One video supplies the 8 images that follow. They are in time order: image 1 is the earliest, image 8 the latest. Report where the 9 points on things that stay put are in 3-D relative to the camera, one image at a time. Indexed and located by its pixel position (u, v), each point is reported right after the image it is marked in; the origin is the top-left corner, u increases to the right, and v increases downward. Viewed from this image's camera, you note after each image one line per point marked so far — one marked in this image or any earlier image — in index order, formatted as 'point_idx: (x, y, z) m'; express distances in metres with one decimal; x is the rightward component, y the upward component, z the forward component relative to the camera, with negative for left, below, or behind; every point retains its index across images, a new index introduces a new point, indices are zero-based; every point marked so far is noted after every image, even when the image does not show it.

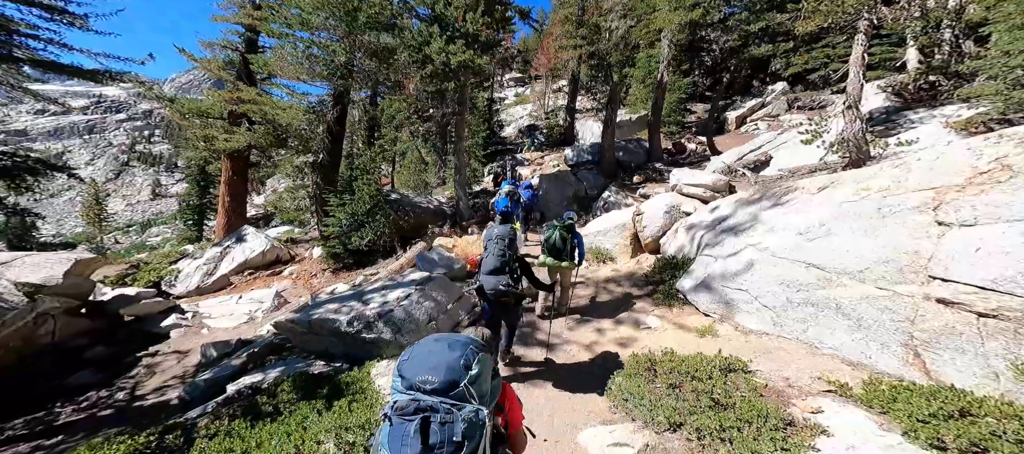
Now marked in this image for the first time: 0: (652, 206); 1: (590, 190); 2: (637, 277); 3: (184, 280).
0: (+3.6, +0.5, +9.3) m
1: (+2.9, +1.4, +14.7) m
2: (+2.7, -1.2, +8.2) m
3: (-12.2, -2.0, +14.3) m
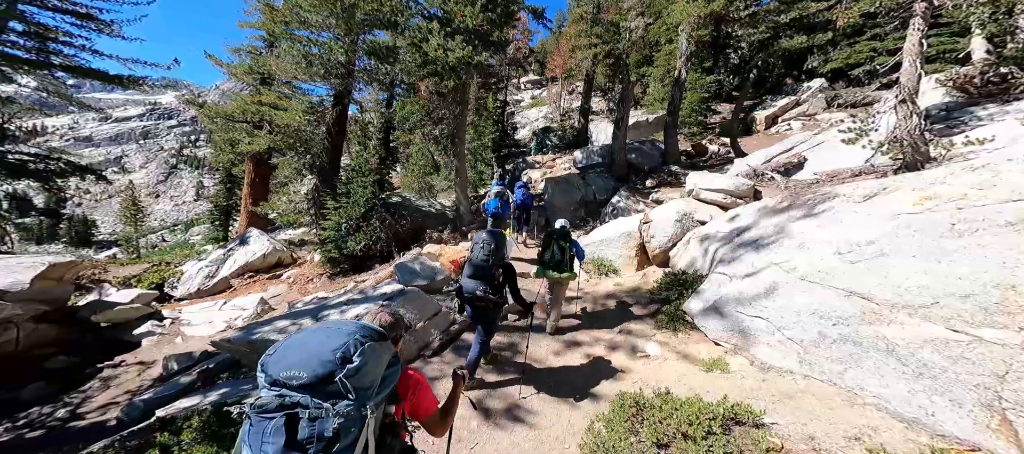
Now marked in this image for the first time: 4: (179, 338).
0: (+3.5, +0.3, +8.3) m
1: (+3.1, +1.2, +13.8) m
2: (+2.5, -1.3, +7.2) m
3: (-12.1, -2.0, +14.2) m
4: (-7.3, -2.4, +8.3) m
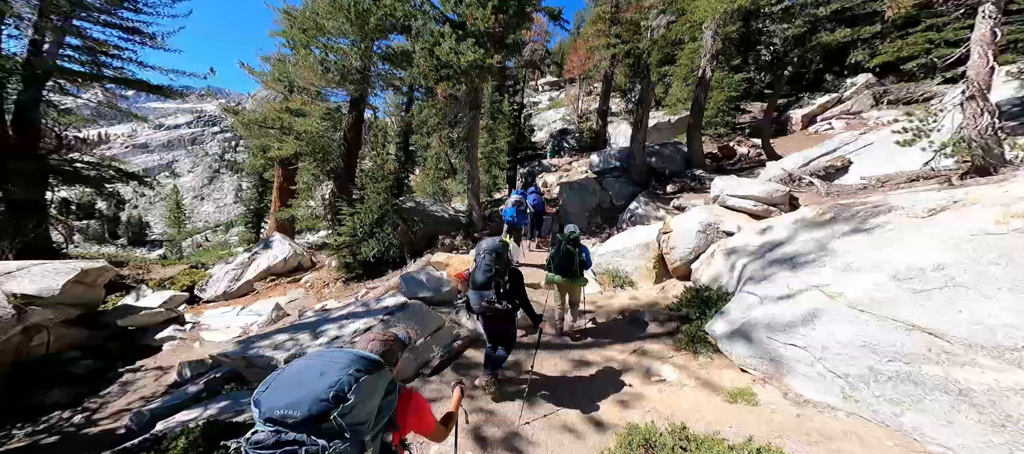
0: (+3.7, +0.1, +7.8) m
1: (+3.6, +0.9, +13.3) m
2: (+2.6, -1.5, +6.8) m
3: (-11.5, -2.2, +14.6) m
4: (-7.1, -2.6, +8.4) m
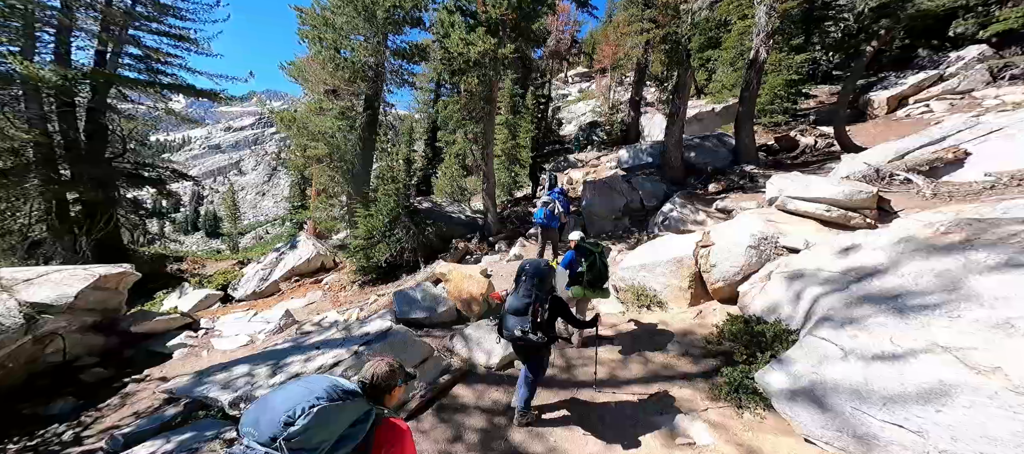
0: (+3.8, -0.1, +6.5) m
1: (+4.3, +0.8, +11.9) m
2: (+2.7, -1.7, +5.6) m
3: (-10.6, -2.3, +14.8) m
4: (-6.8, -2.7, +8.2) m
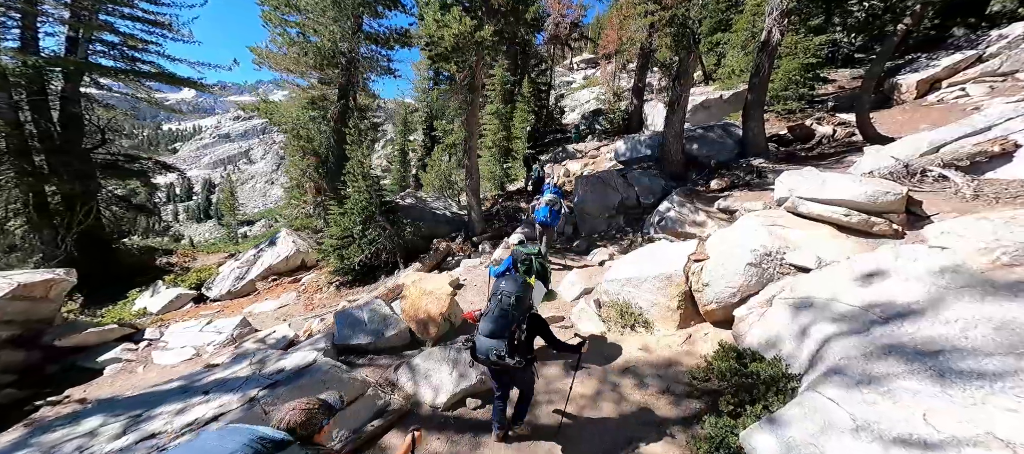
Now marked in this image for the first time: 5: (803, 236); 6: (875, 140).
0: (+3.2, -0.2, +5.5) m
1: (+3.8, +0.9, +10.9) m
2: (+2.1, -1.9, +4.7) m
3: (-11.0, -2.1, +14.1) m
4: (-7.4, -2.8, +7.5) m
5: (+4.2, -0.1, +5.4) m
6: (+8.6, +2.1, +8.8) m
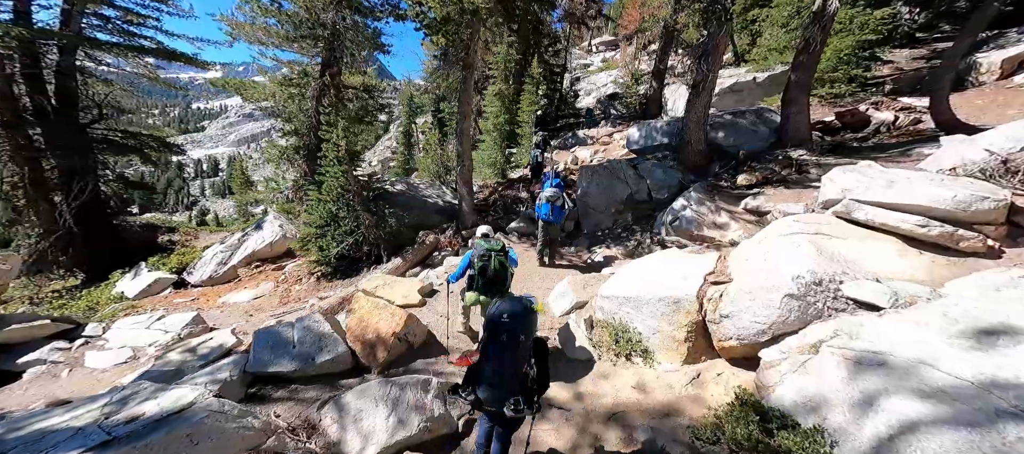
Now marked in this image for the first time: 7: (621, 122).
0: (+2.8, -0.4, +4.1) m
1: (+3.7, +0.9, +9.5) m
2: (+1.6, -2.0, +3.5) m
3: (-11.1, -1.5, +13.4) m
4: (-7.8, -2.5, +6.7) m
5: (+3.8, -0.3, +4.1) m
6: (+8.4, +1.9, +7.2) m
7: (+5.8, +5.6, +19.9) m
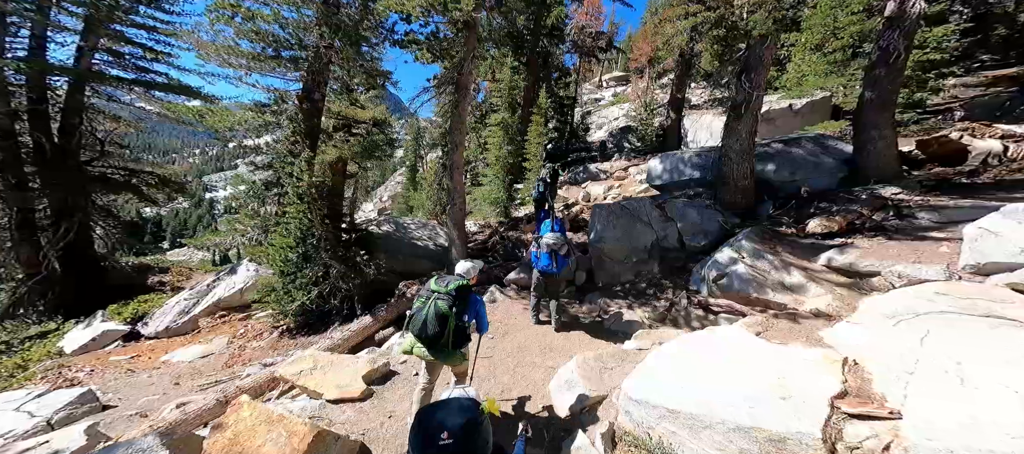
0: (+2.6, -1.0, +2.2) m
1: (+3.6, -0.2, +7.6) m
2: (+1.3, -2.5, +1.4) m
3: (-11.1, -2.8, +11.8) m
4: (-7.9, -3.2, +4.8) m
5: (+3.6, -0.9, +2.1) m
6: (+8.3, +0.9, +5.2) m
7: (+6.1, +3.5, +18.3) m
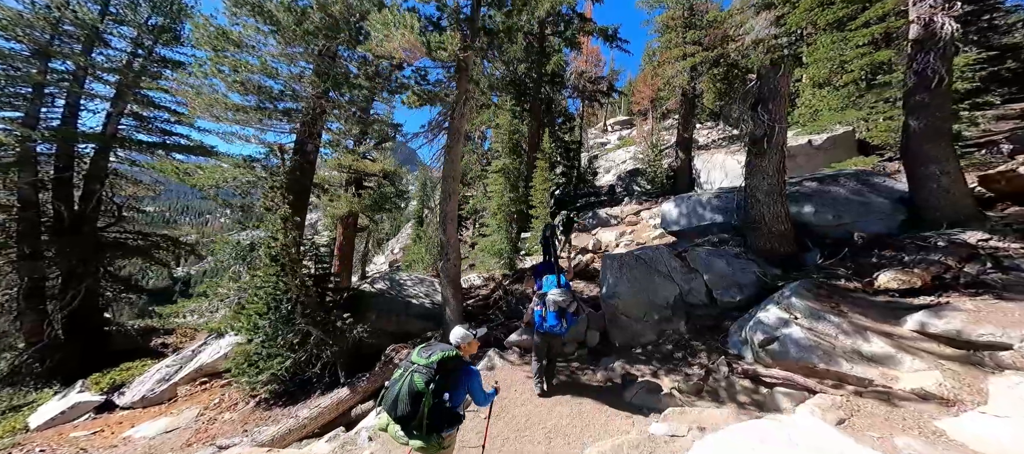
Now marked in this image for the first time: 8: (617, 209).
0: (+2.5, -1.2, +1.1) m
1: (+3.6, -1.1, +6.5) m
2: (+1.2, -2.7, +0.1) m
3: (-10.9, -4.7, +10.8) m
4: (-7.9, -4.1, +3.7) m
5: (+3.4, -1.1, +0.9) m
6: (+8.1, +0.4, +4.2) m
7: (+6.4, +1.3, +17.5) m
8: (+4.6, +0.8, +16.2) m
